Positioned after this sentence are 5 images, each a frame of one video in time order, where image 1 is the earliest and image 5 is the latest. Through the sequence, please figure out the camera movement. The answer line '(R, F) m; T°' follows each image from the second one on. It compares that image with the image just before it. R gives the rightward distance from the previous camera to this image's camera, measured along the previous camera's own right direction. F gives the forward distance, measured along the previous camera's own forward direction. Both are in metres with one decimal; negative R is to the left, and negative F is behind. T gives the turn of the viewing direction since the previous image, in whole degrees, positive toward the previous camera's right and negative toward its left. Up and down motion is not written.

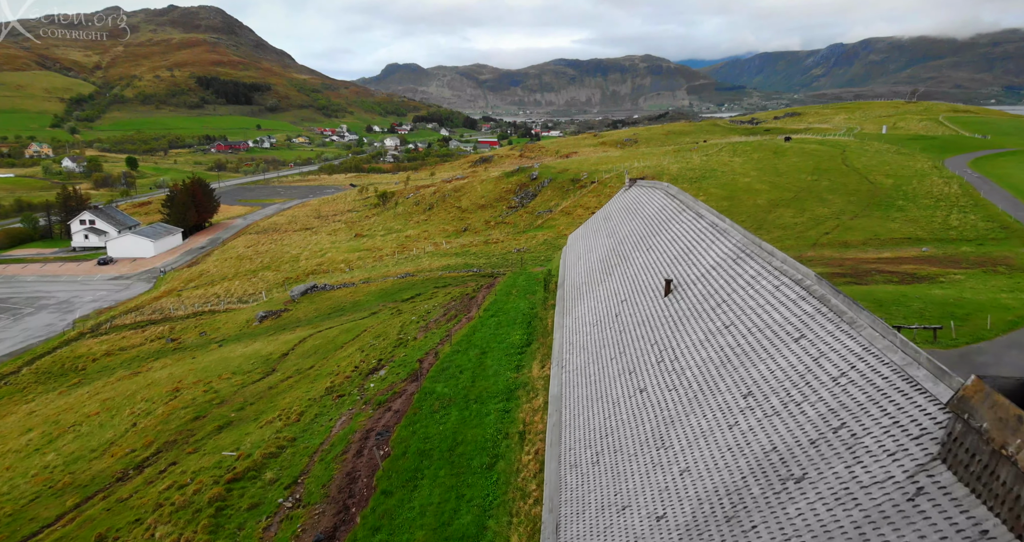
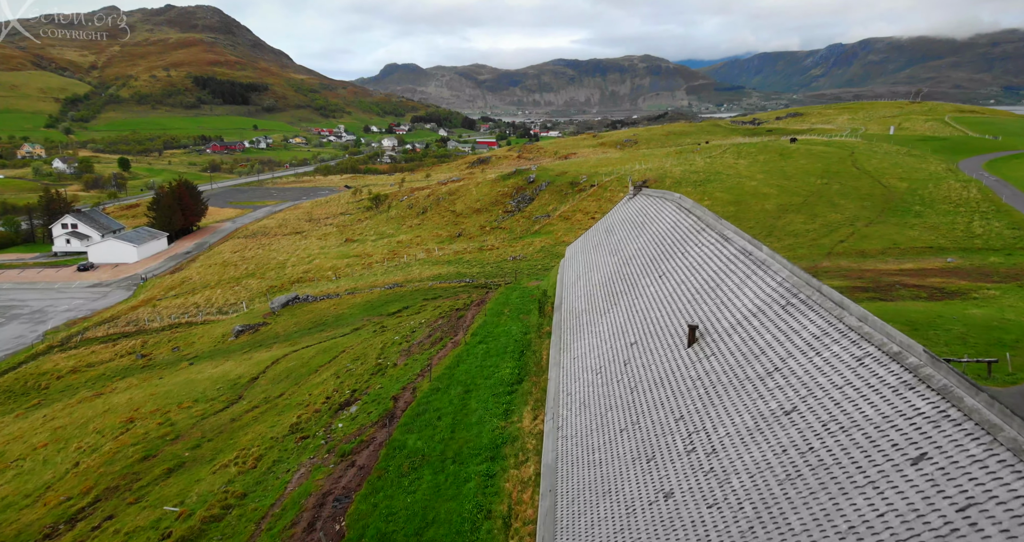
(+0.4, +4.0) m; 0°
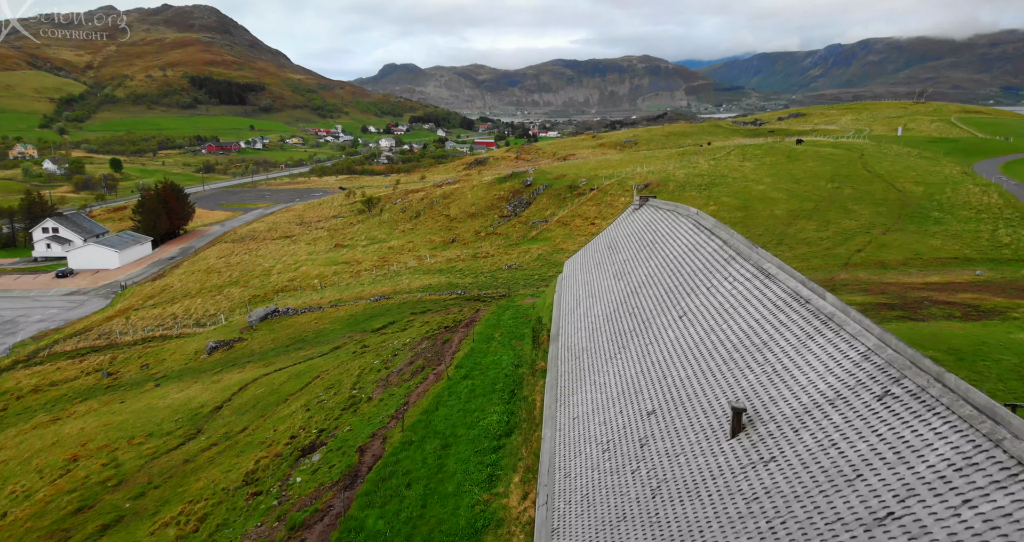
(+0.4, +4.0) m; 0°
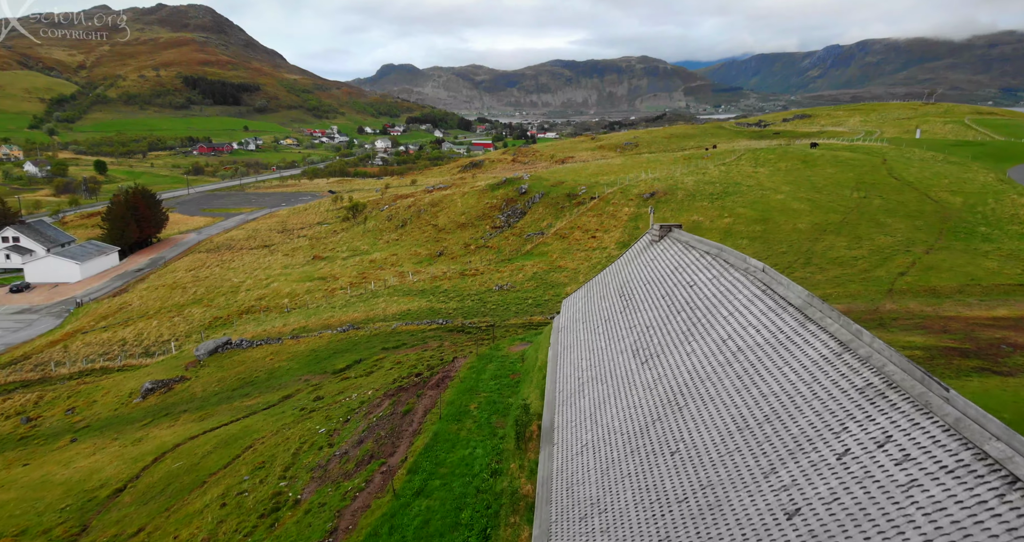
(+0.7, +7.8) m; 0°
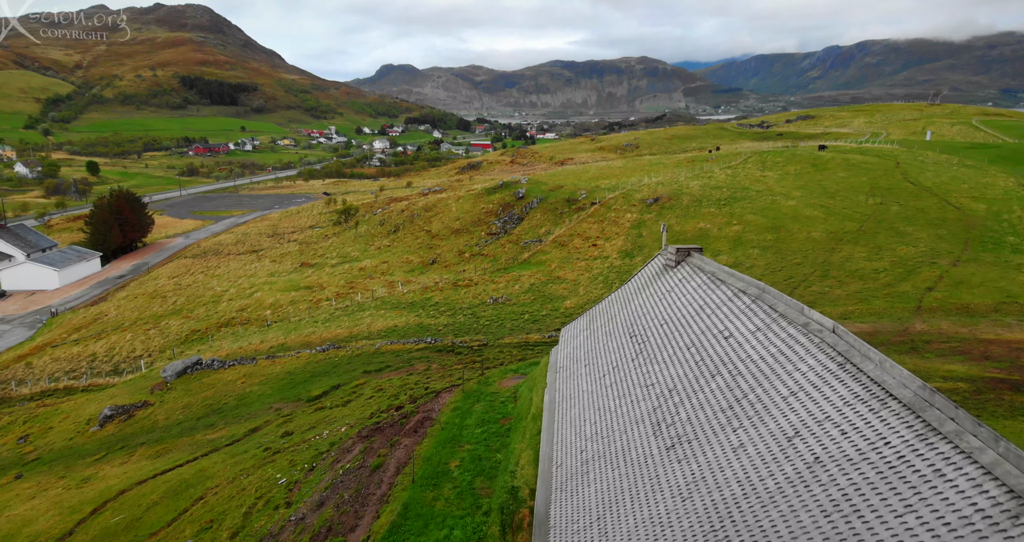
(+0.4, +3.9) m; 0°
